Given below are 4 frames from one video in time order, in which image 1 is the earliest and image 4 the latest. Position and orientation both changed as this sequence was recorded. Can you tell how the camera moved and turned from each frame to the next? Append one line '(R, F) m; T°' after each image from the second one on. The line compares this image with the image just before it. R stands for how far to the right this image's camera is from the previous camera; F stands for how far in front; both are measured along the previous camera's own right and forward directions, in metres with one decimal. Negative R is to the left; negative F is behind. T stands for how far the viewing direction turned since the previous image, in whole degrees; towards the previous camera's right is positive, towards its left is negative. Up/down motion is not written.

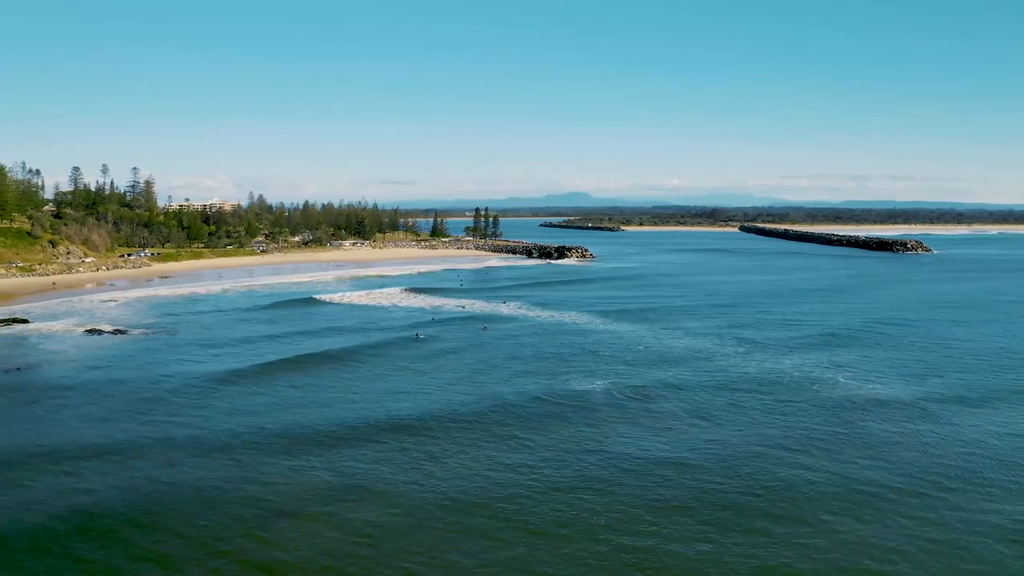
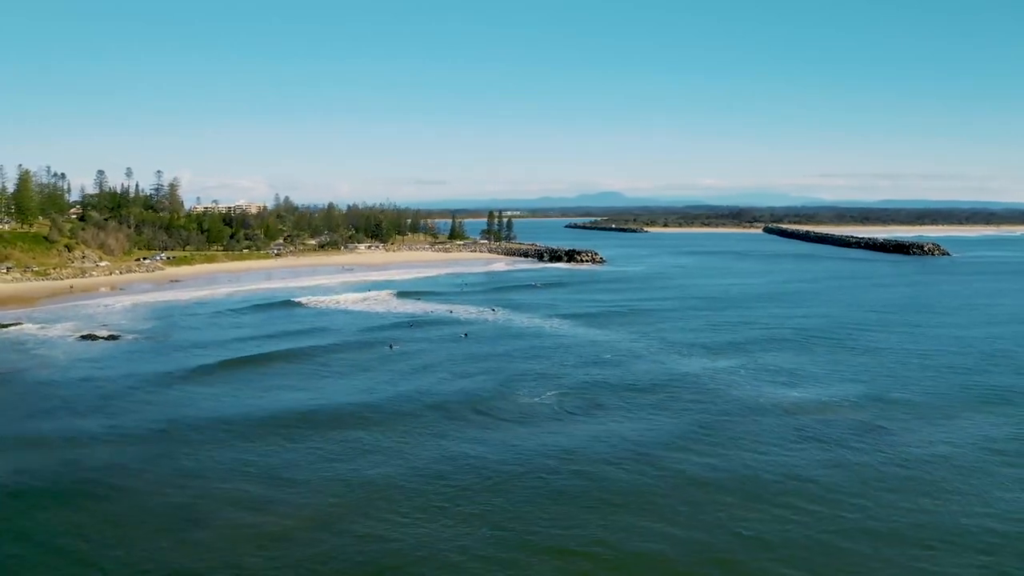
(+2.4, +0.2) m; -1°
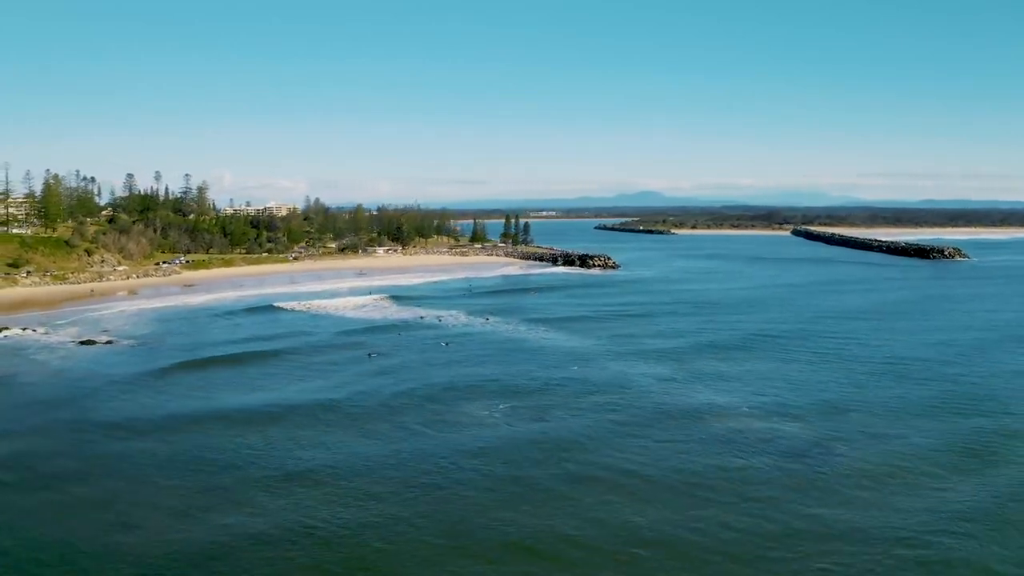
(+2.0, +0.4) m; -1°
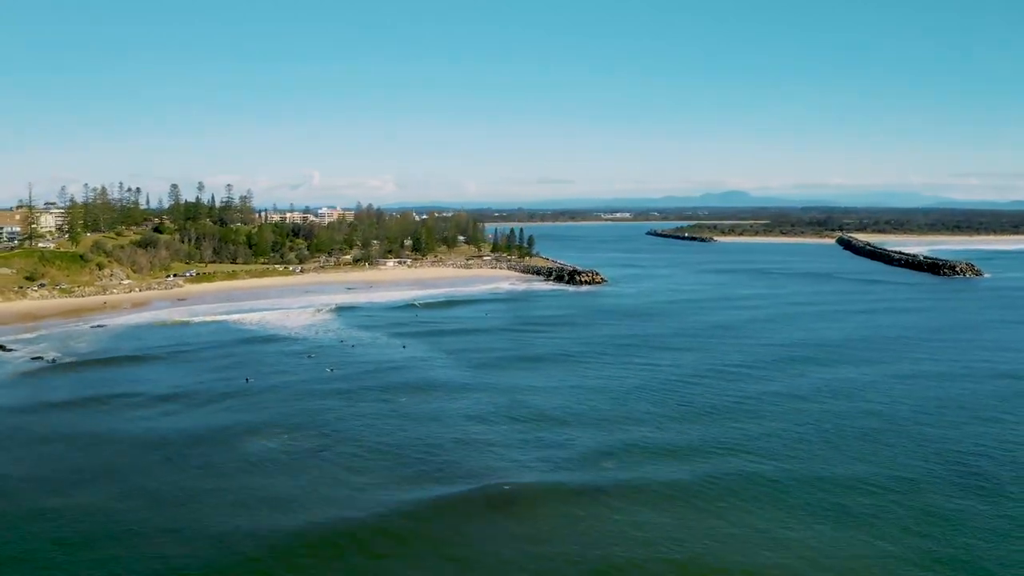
(+5.2, +1.3) m; -1°
